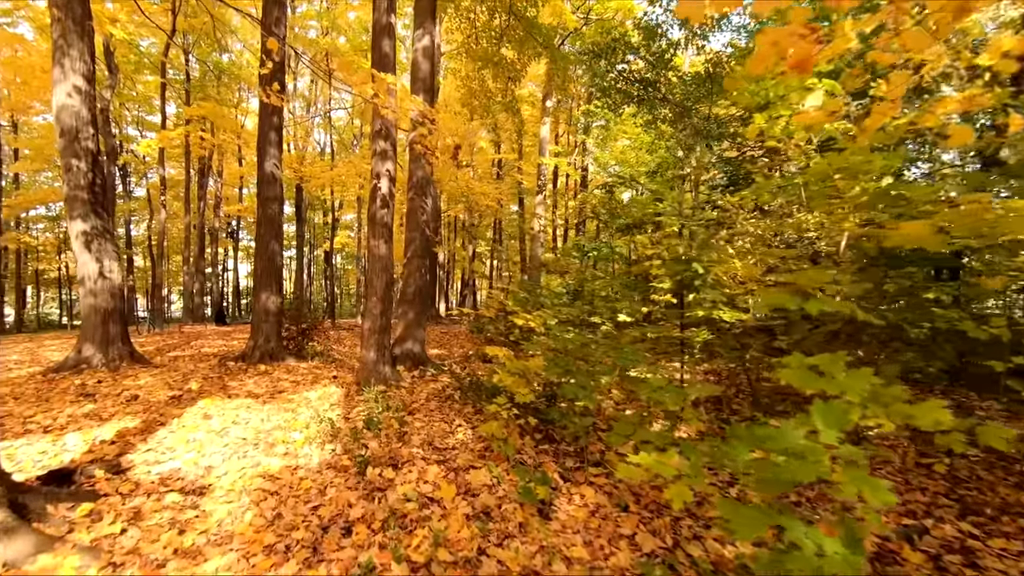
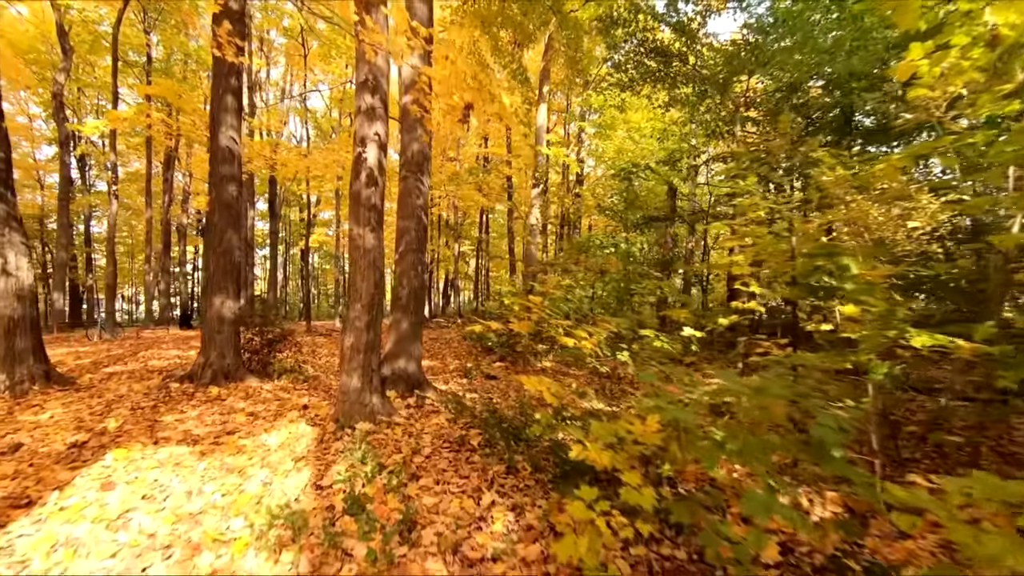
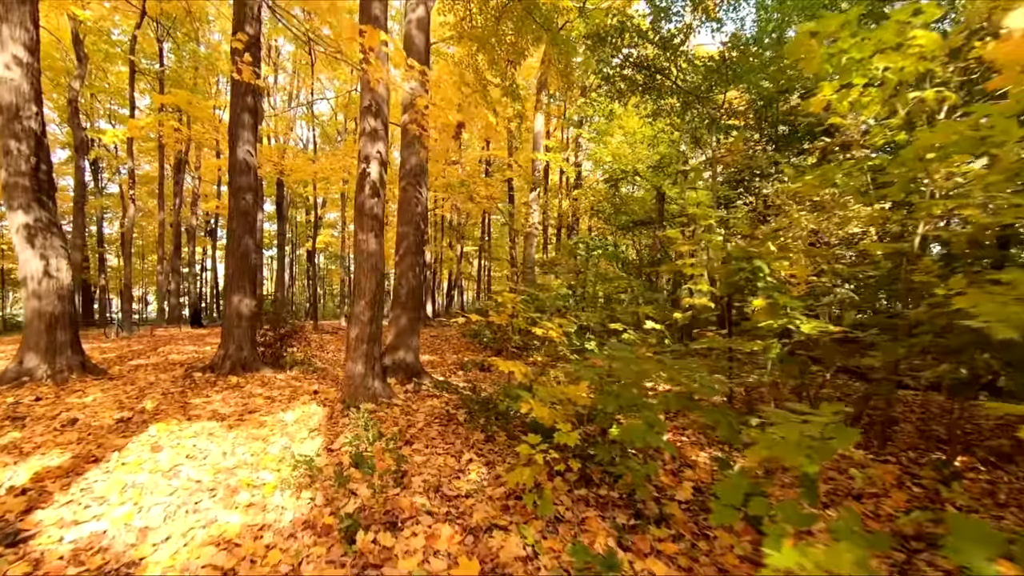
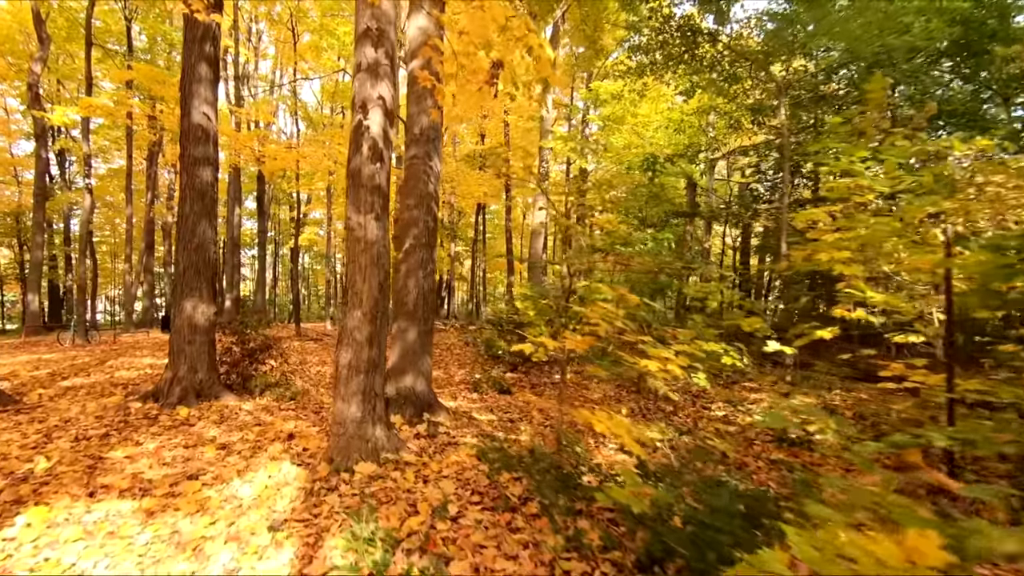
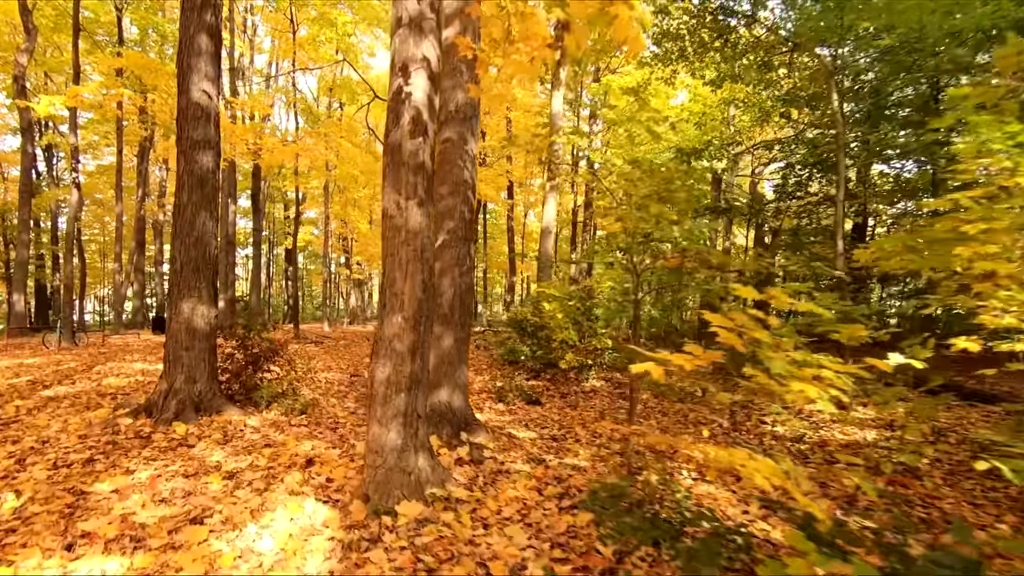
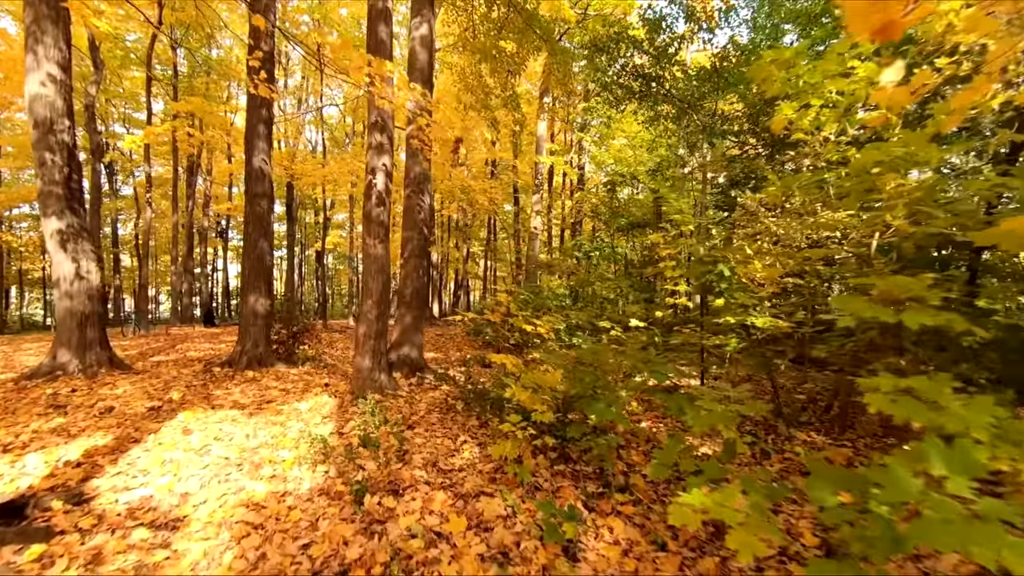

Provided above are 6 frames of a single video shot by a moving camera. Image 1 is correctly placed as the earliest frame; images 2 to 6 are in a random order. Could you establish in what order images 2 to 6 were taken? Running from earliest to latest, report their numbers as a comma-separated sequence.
6, 3, 2, 4, 5
